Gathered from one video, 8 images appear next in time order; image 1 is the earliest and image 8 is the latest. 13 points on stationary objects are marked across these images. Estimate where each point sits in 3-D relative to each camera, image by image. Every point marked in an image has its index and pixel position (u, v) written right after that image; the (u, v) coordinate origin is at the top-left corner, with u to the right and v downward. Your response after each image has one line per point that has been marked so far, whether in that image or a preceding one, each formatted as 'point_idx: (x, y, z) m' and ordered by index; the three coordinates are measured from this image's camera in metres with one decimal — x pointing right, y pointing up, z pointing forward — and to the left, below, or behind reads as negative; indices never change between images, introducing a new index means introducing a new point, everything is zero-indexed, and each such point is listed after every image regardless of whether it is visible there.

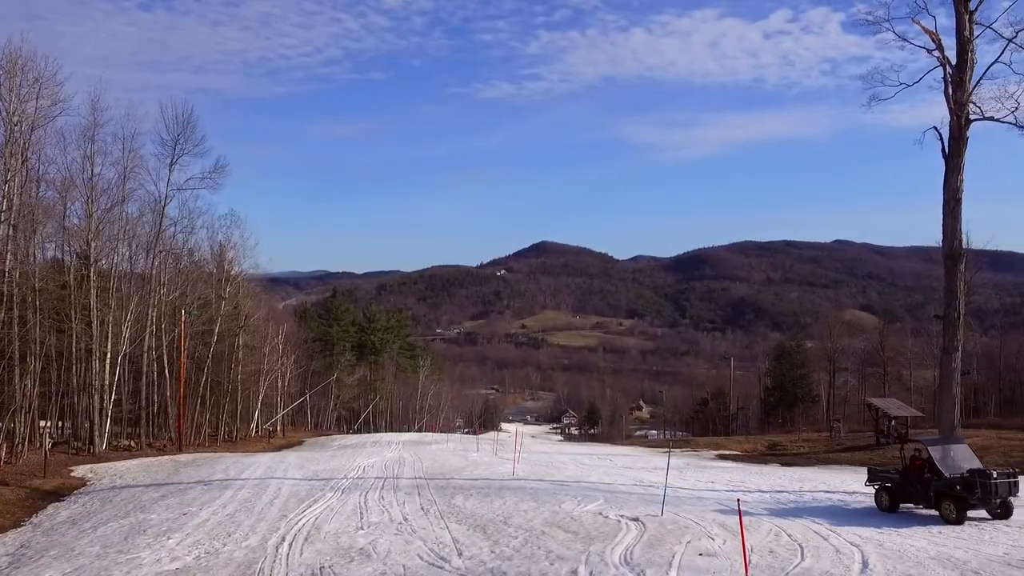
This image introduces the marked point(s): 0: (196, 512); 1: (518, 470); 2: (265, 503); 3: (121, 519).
0: (-4.9, -3.4, +12.1) m
1: (+0.1, -4.2, +17.9) m
2: (-3.9, -3.4, +12.6) m
3: (-6.2, -3.6, +12.4) m
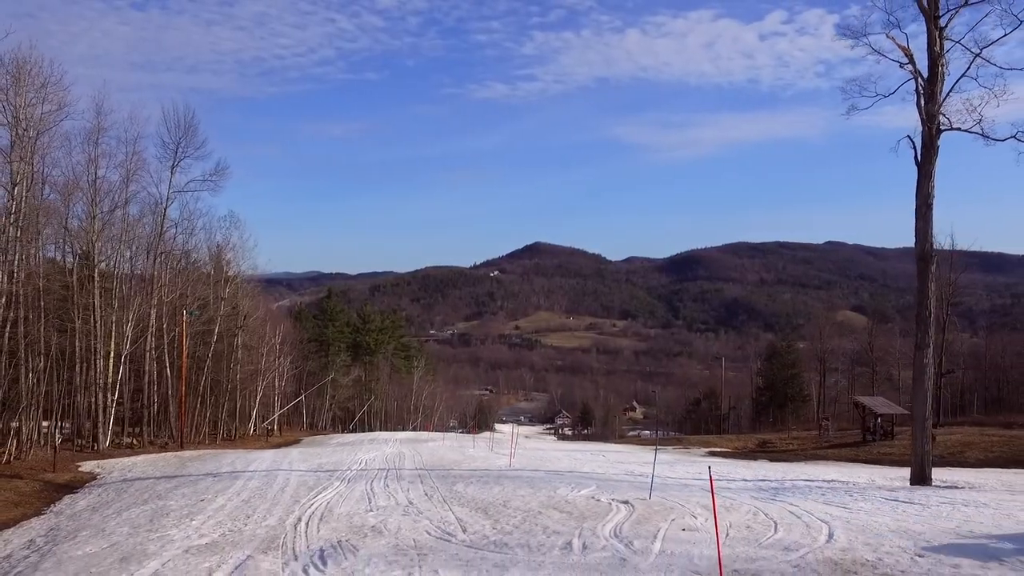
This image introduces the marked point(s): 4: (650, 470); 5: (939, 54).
0: (-4.9, -3.4, +12.8) m
1: (0.0, -4.2, +18.7) m
2: (-4.0, -3.4, +13.4) m
3: (-6.3, -3.6, +13.1) m
4: (+3.0, -4.0, +17.4) m
5: (+8.5, +4.7, +15.8) m
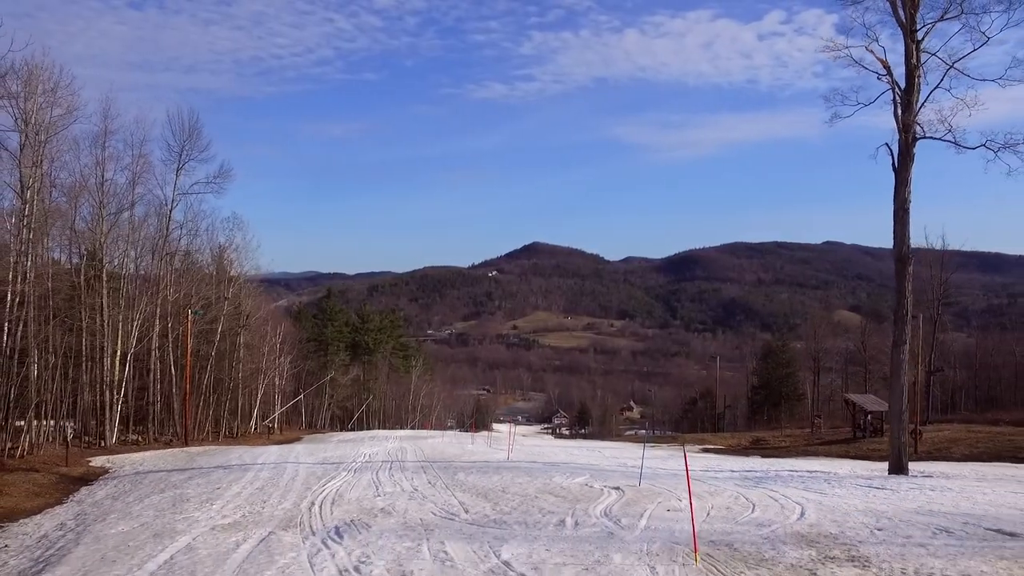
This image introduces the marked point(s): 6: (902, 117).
0: (-5.0, -3.4, +13.6) m
1: (0.0, -4.2, +19.4) m
2: (-4.0, -3.4, +14.1) m
3: (-6.3, -3.6, +13.8) m
4: (+3.0, -4.0, +18.2) m
5: (+8.5, +4.7, +16.5) m
6: (+8.9, +4.0, +17.8) m
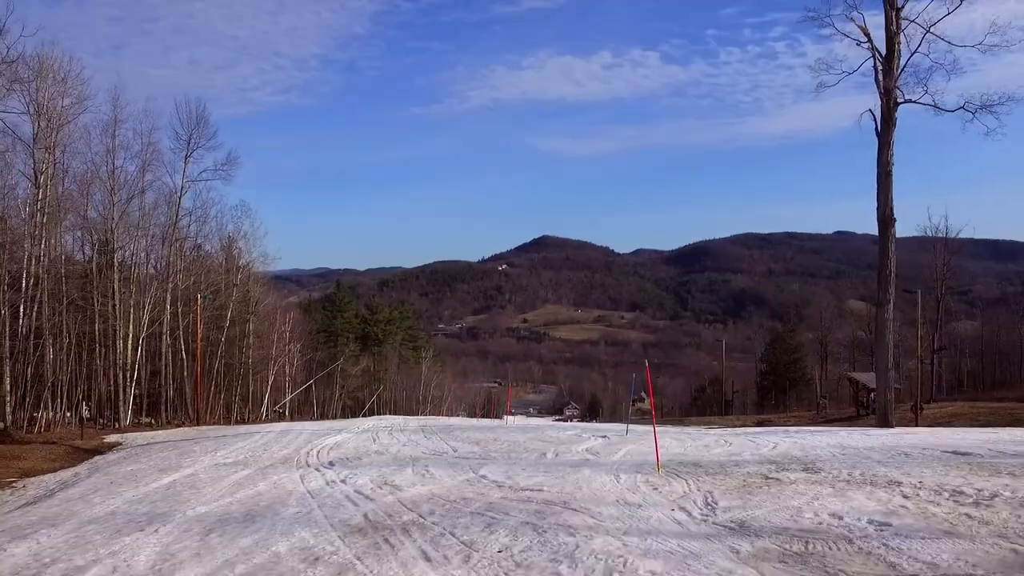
0: (-5.1, -2.8, +14.1) m
1: (0.0, -3.5, +19.9) m
2: (-4.1, -2.8, +14.6) m
3: (-6.4, -3.0, +14.4) m
4: (+2.9, -3.3, +18.6) m
5: (+8.3, +5.5, +16.8) m
6: (+8.8, +4.8, +18.1) m
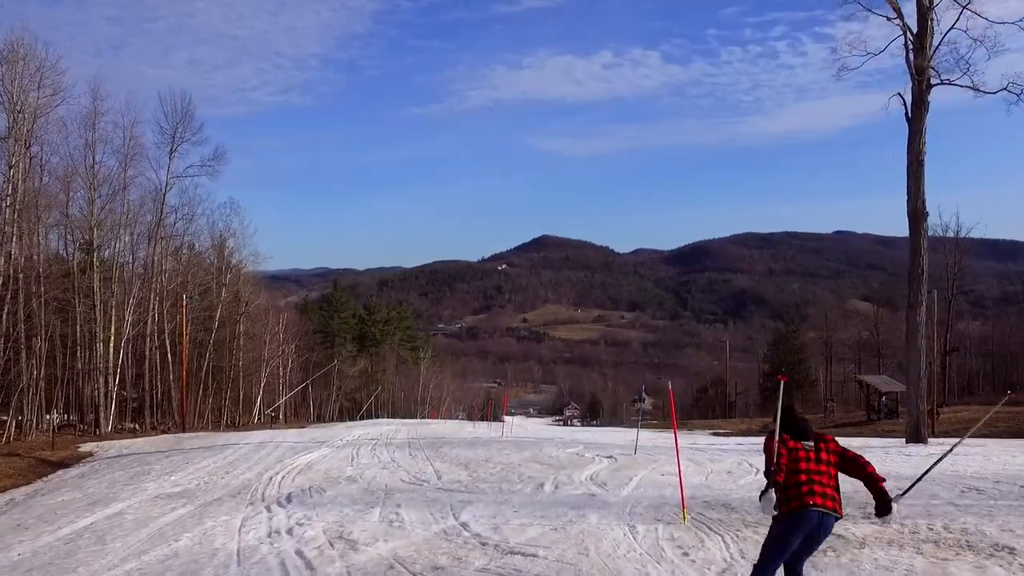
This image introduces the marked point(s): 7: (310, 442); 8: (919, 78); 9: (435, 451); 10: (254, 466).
0: (-5.1, -2.8, +12.8) m
1: (-0.1, -3.5, +18.6) m
2: (-4.2, -2.8, +13.3) m
3: (-6.5, -3.0, +13.0) m
4: (+2.9, -3.3, +17.3) m
5: (+8.3, +5.5, +15.5) m
6: (+8.7, +4.8, +16.7) m
7: (-4.1, -3.1, +16.0) m
8: (+8.8, +4.5, +16.8) m
9: (-1.2, -2.6, +12.6) m
10: (-3.6, -2.5, +11.0) m
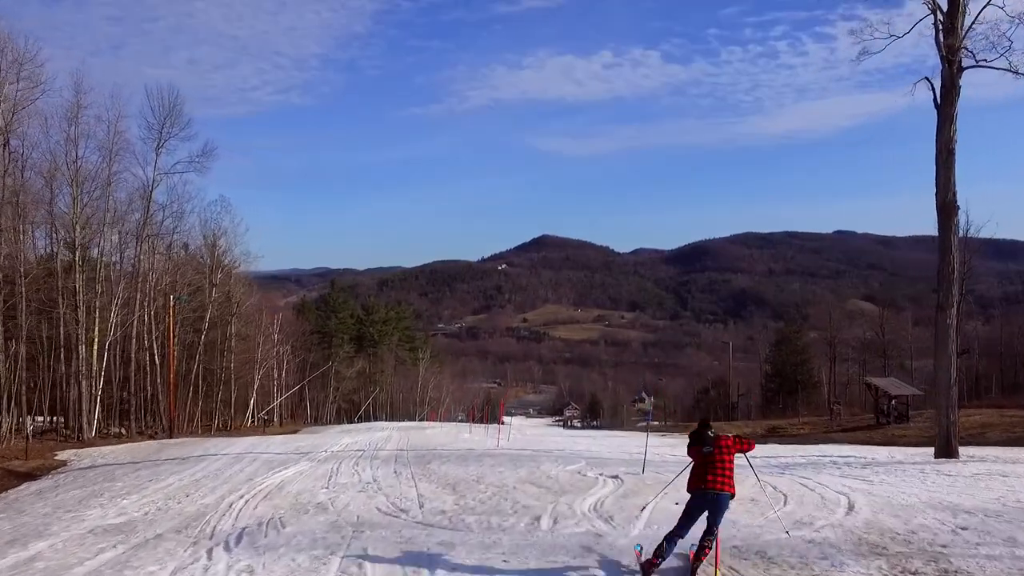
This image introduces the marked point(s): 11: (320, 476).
0: (-5.2, -2.8, +11.7) m
1: (-0.2, -3.5, +17.5) m
2: (-4.3, -2.8, +12.2) m
3: (-6.5, -3.0, +12.0) m
4: (+2.8, -3.3, +16.2) m
5: (+8.2, +5.5, +14.4) m
6: (+8.6, +4.8, +15.7) m
7: (-4.2, -3.2, +14.9) m
8: (+8.7, +4.5, +15.7) m
9: (-1.3, -2.6, +11.6) m
10: (-3.7, -2.5, +10.0) m
11: (-2.6, -2.5, +10.6) m
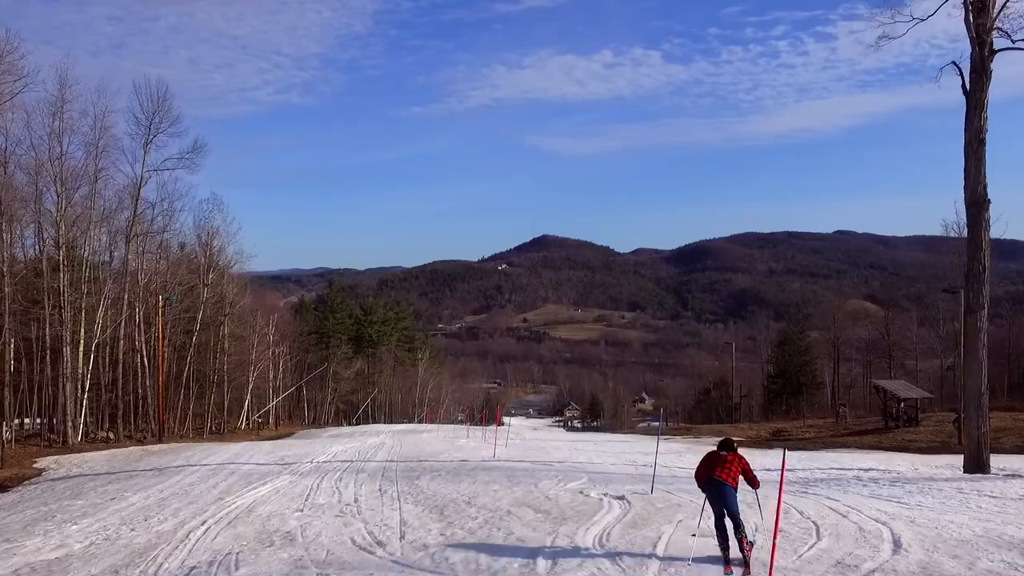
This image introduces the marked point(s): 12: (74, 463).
0: (-5.3, -2.9, +10.8) m
1: (-0.2, -3.5, +16.6) m
2: (-4.3, -2.8, +11.3) m
3: (-6.6, -3.0, +11.0) m
4: (+2.7, -3.3, +15.3) m
5: (+8.1, +5.5, +13.5) m
6: (+8.5, +4.8, +14.8) m
7: (-4.2, -3.2, +14.0) m
8: (+8.7, +4.5, +14.8) m
9: (-1.4, -2.6, +10.6) m
10: (-3.7, -2.5, +9.0) m
11: (-2.6, -2.5, +9.7) m
12: (-10.9, -4.4, +19.5) m
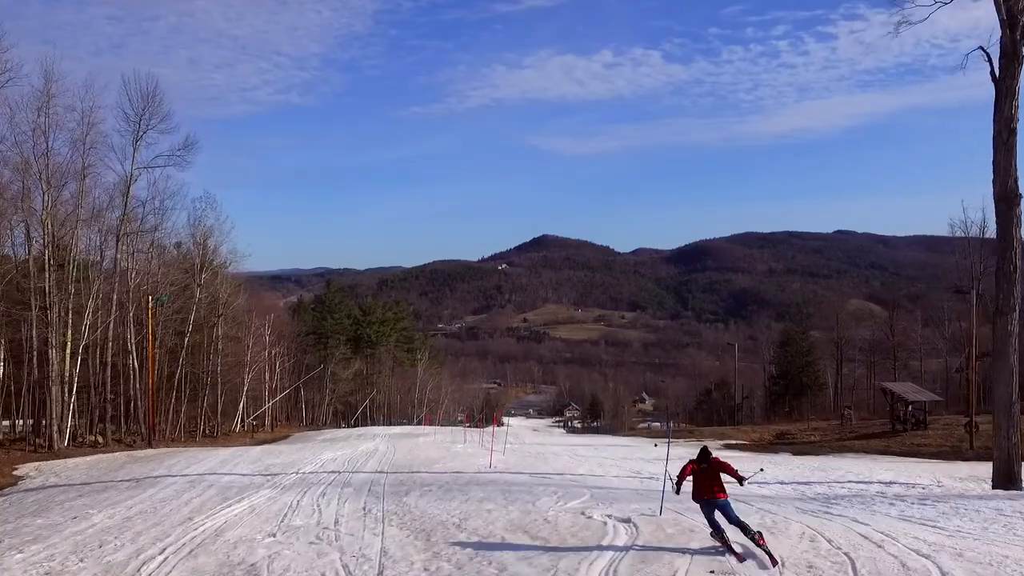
0: (-5.3, -2.9, +10.0) m
1: (-0.3, -3.5, +15.8) m
2: (-4.4, -2.8, +10.5) m
3: (-6.6, -3.0, +10.3) m
4: (+2.7, -3.3, +14.5) m
5: (+8.1, +5.5, +12.7) m
6: (+8.5, +4.8, +14.0) m
7: (-4.3, -3.2, +13.2) m
8: (+8.6, +4.5, +14.0) m
9: (-1.4, -2.6, +9.9) m
10: (-3.8, -2.5, +8.3) m
11: (-2.7, -2.6, +8.9) m
12: (-10.9, -4.4, +18.7) m
